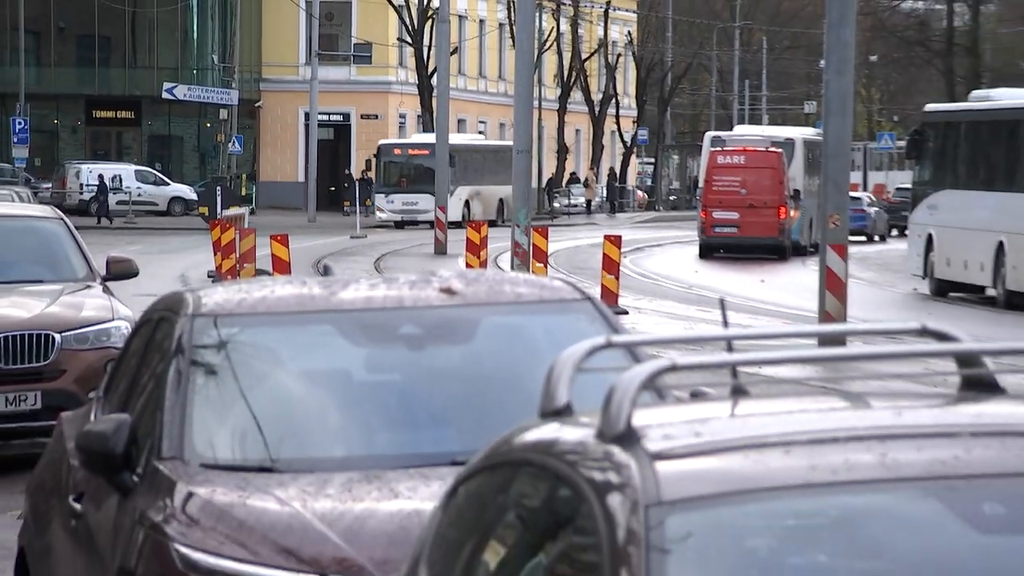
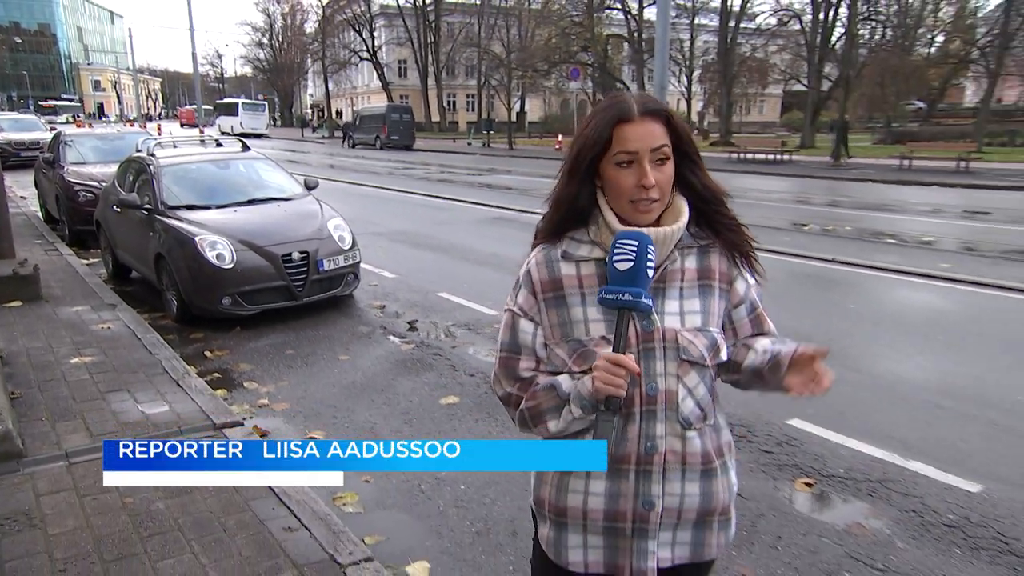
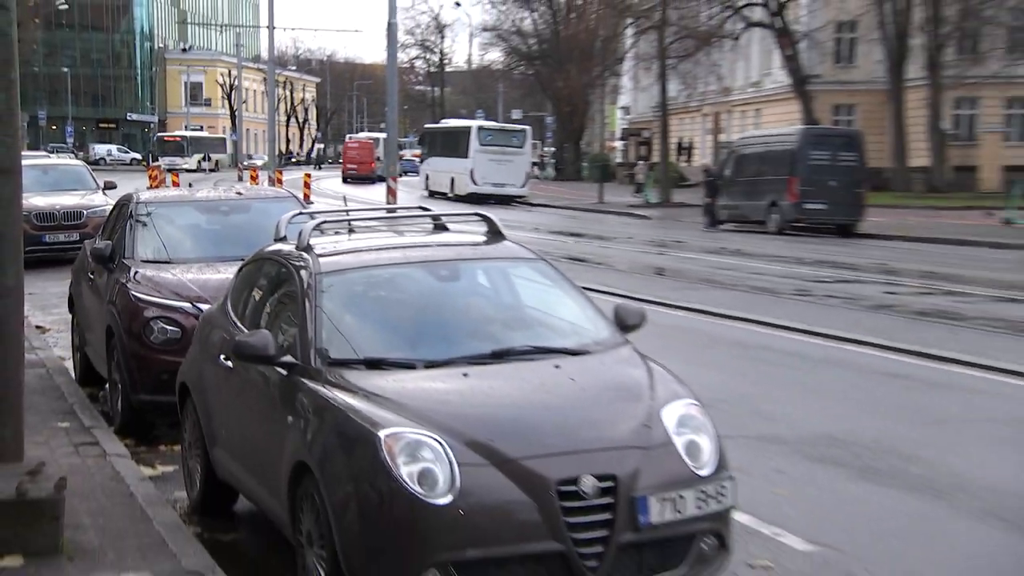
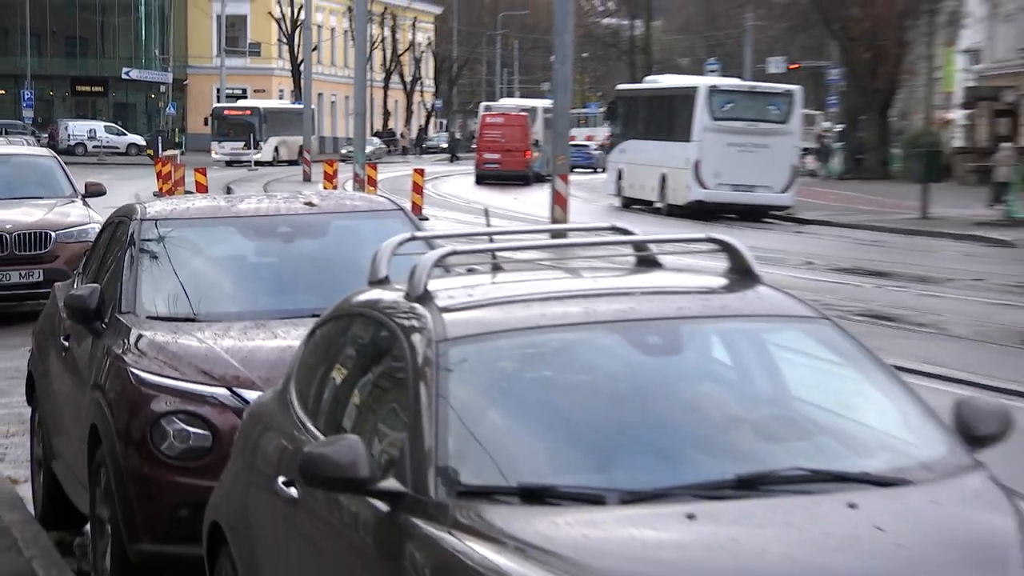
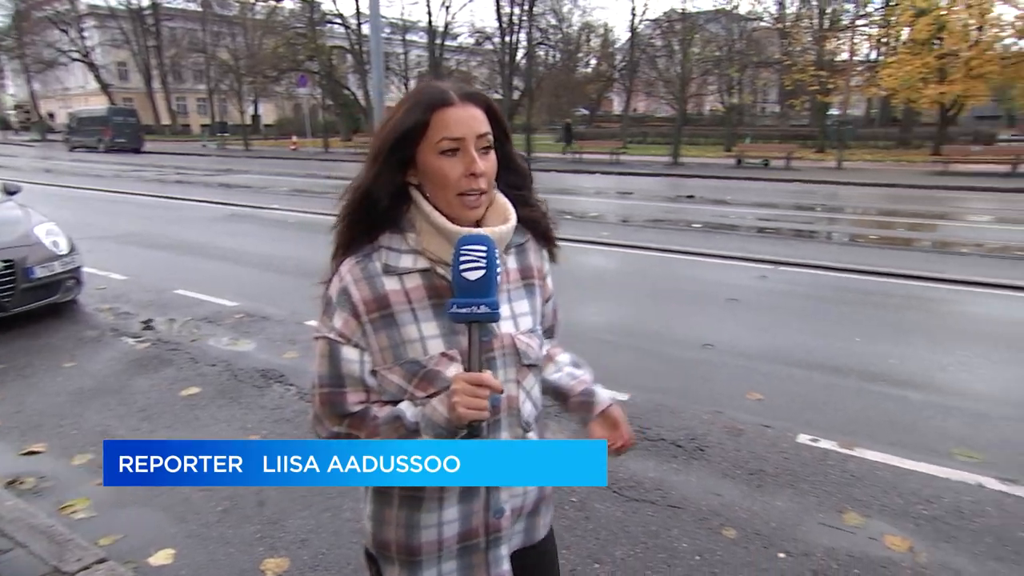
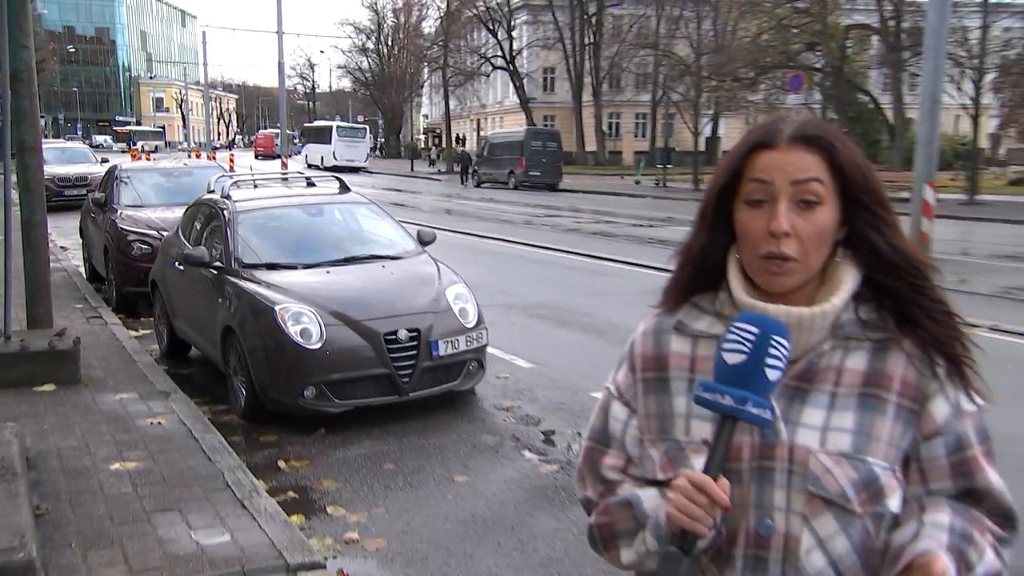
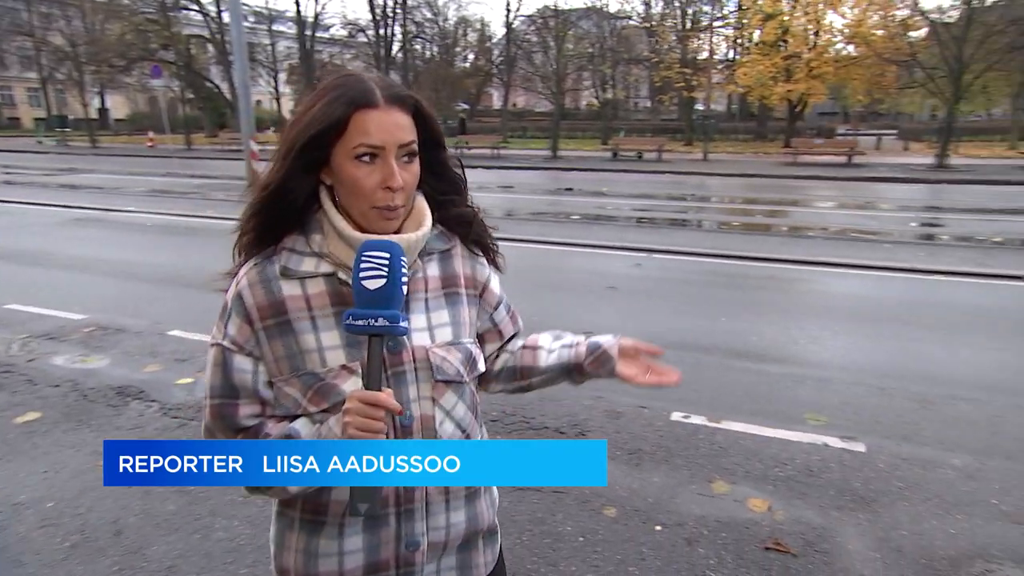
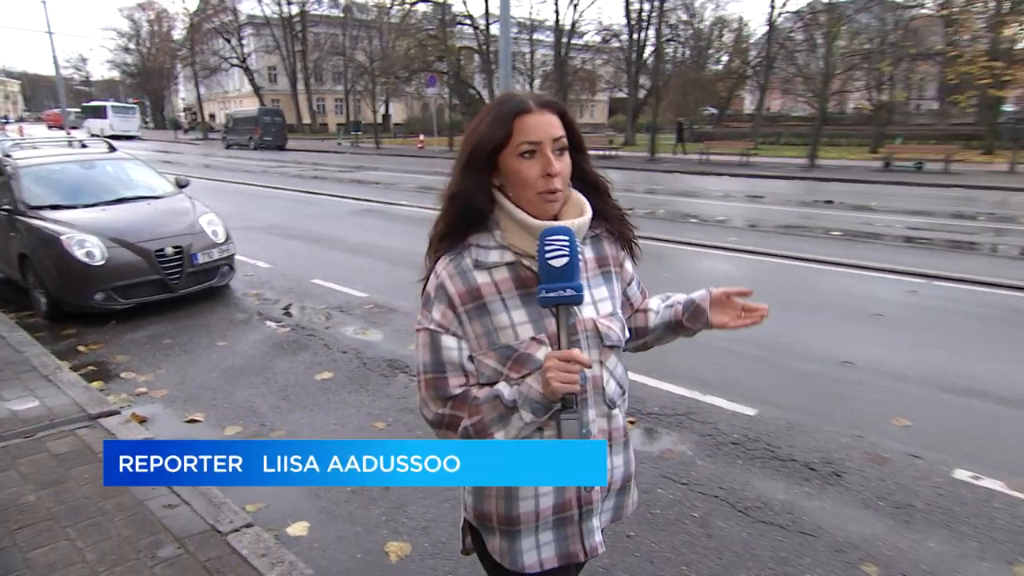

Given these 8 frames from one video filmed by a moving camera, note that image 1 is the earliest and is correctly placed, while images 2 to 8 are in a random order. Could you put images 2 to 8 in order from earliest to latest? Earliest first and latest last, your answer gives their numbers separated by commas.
4, 3, 6, 2, 8, 5, 7
